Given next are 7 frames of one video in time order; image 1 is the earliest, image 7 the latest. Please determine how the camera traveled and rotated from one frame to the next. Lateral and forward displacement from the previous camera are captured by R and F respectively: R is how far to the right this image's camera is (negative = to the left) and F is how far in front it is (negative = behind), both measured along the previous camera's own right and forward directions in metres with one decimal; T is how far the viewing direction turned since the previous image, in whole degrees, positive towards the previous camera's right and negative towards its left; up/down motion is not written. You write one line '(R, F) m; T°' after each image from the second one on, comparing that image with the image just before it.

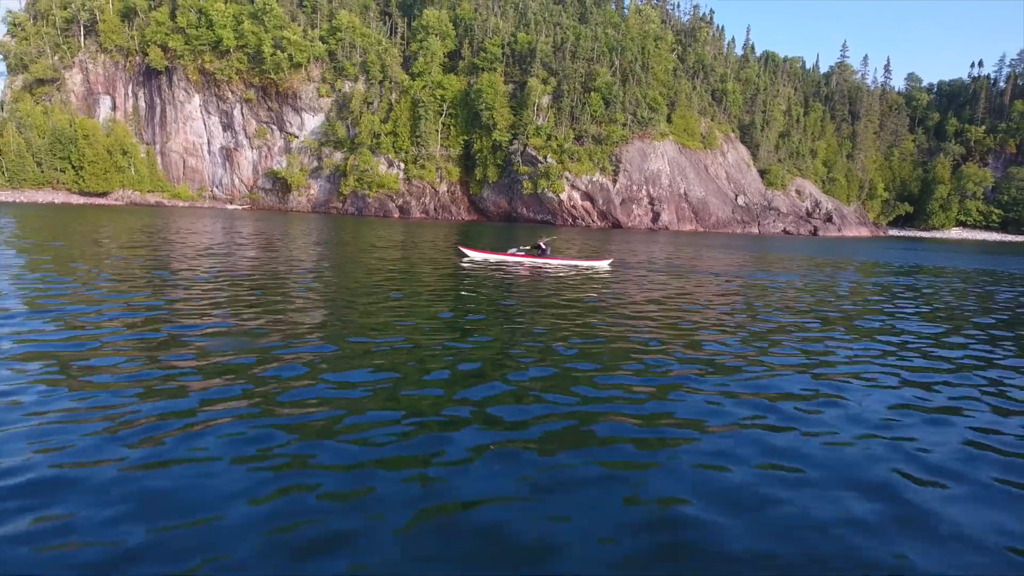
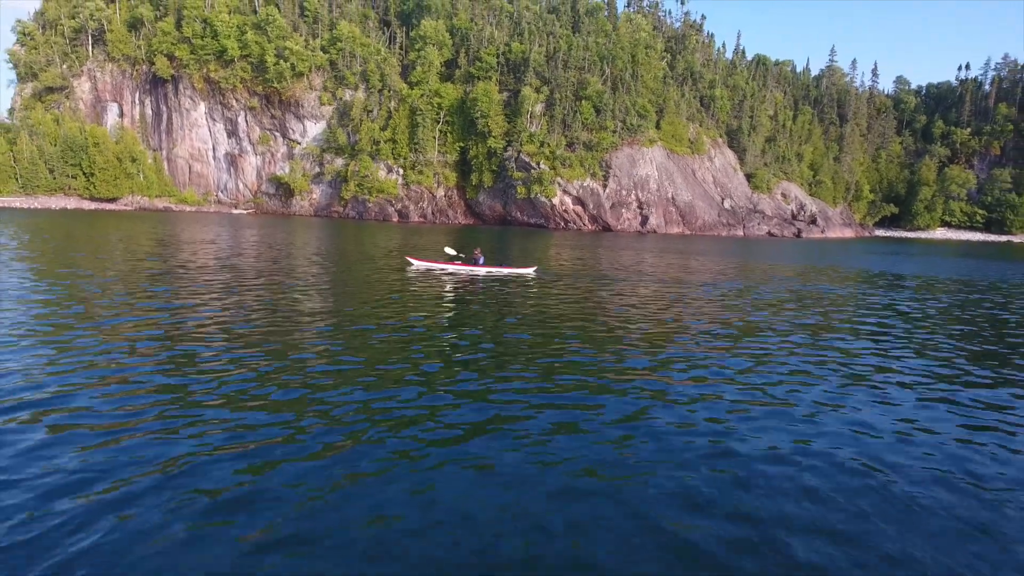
(+0.7, -3.0) m; 0°
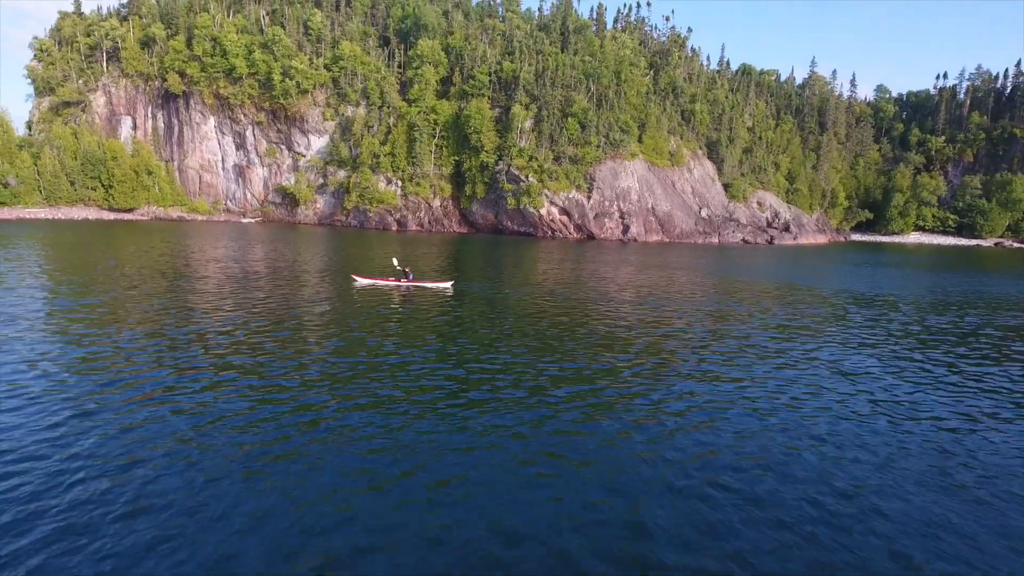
(+1.2, -5.6) m; 0°
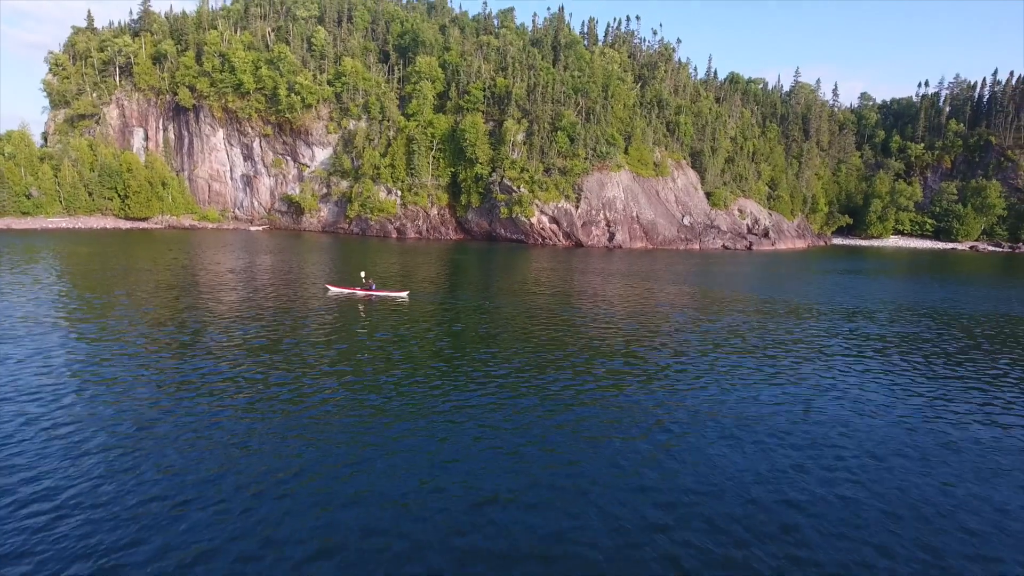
(+1.0, -5.1) m; 0°
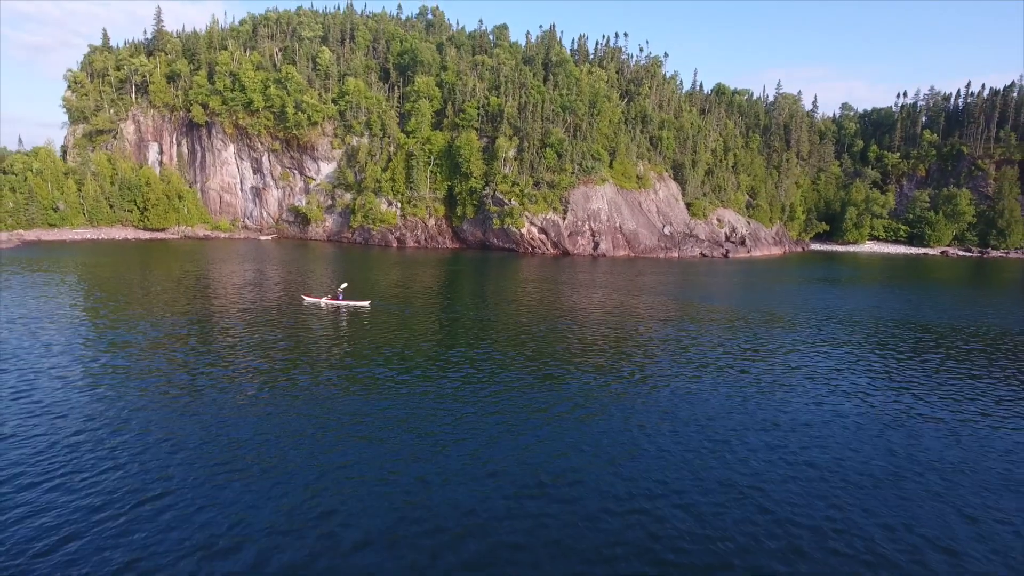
(+1.4, -6.6) m; 0°
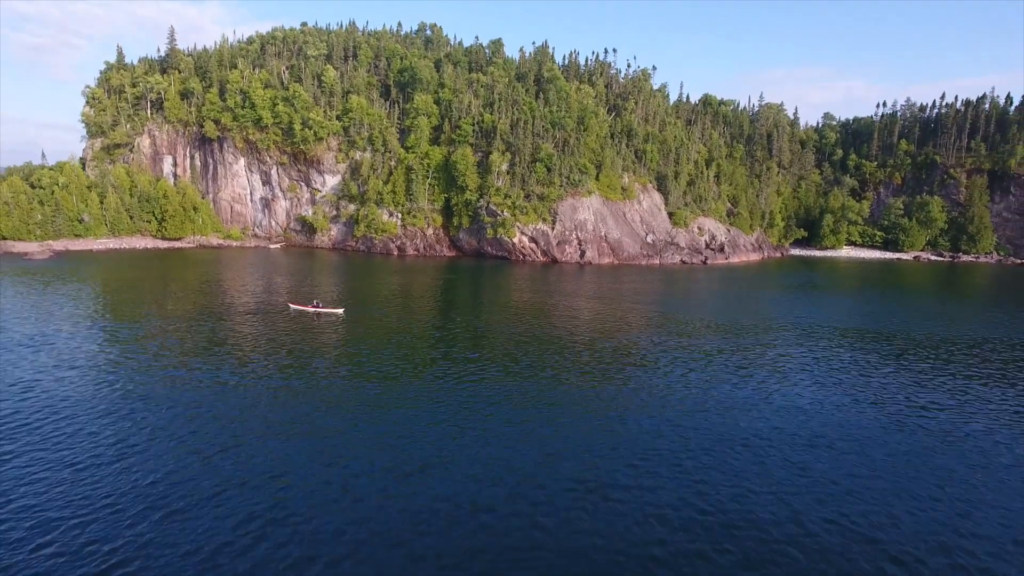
(+1.3, -7.0) m; 0°
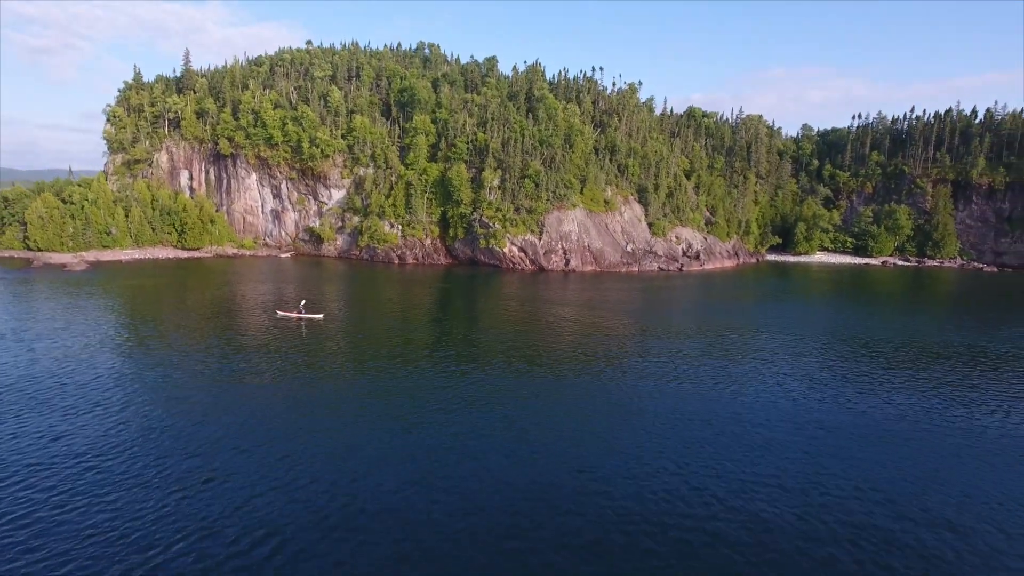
(+1.9, -9.2) m; 0°
